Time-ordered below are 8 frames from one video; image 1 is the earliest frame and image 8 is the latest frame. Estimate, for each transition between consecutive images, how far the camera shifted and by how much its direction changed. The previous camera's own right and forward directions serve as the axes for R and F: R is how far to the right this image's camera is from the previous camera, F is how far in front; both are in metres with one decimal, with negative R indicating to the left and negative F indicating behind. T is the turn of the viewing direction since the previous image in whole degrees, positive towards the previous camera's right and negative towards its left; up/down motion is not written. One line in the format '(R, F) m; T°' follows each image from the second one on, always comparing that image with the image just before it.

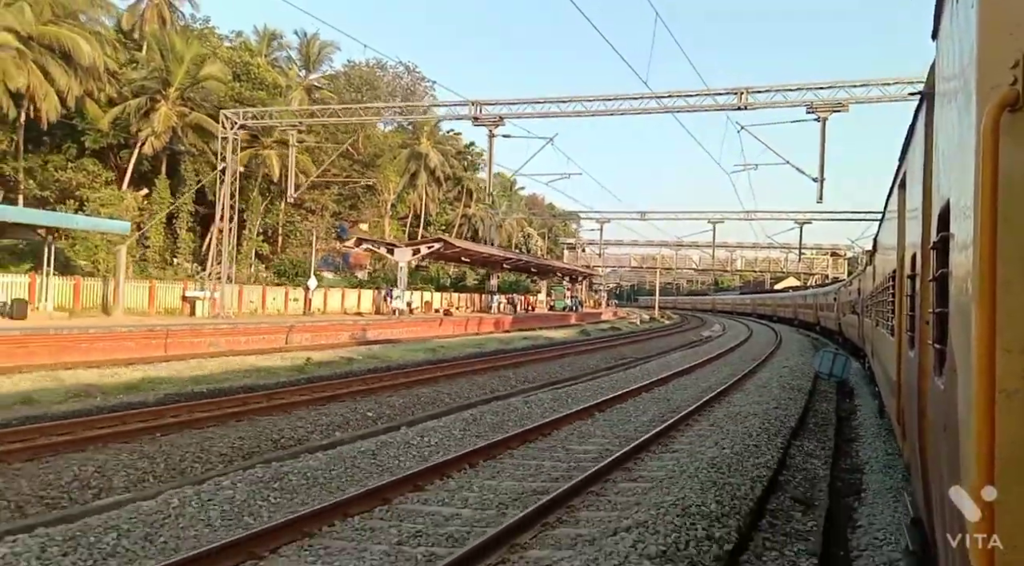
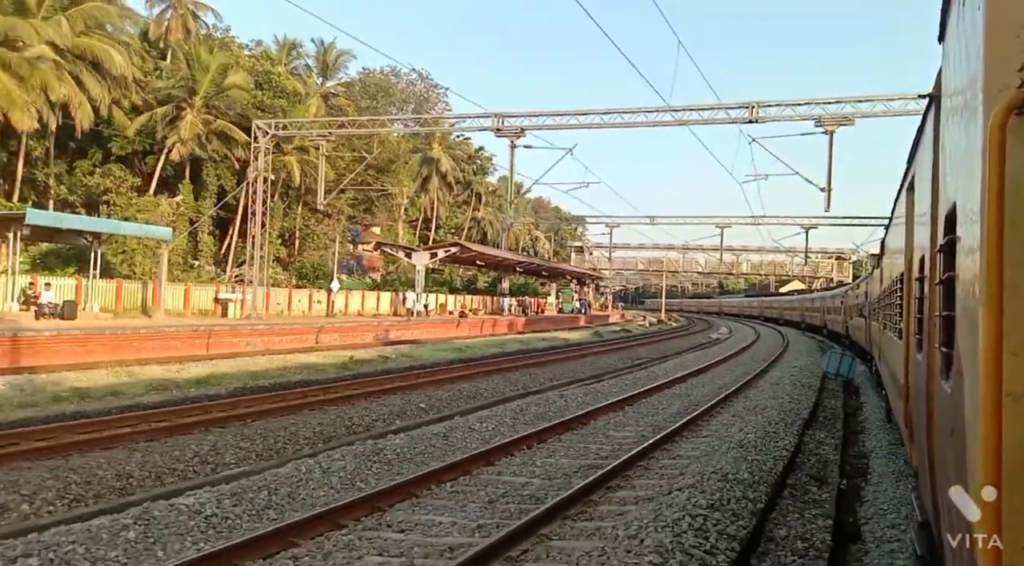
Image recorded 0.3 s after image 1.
(-0.5, -1.3) m; 0°
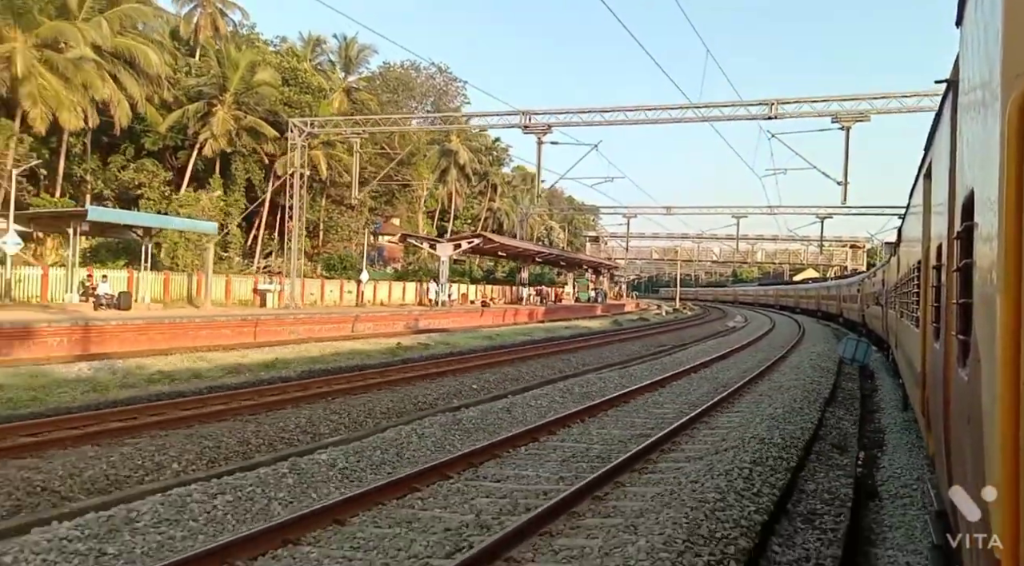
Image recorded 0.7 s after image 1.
(-0.5, -1.3) m; -1°
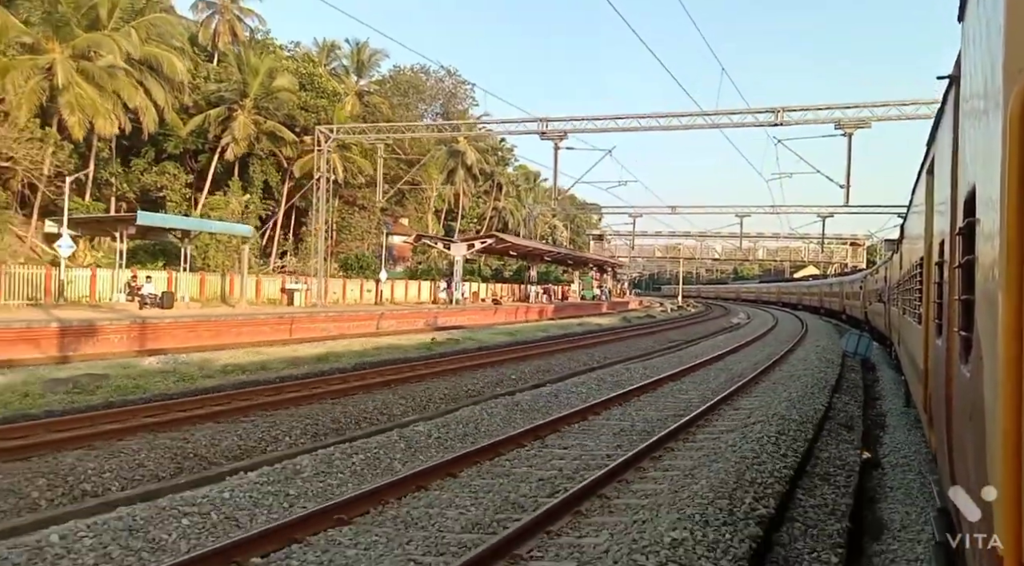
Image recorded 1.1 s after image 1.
(-0.6, -1.6) m; 0°
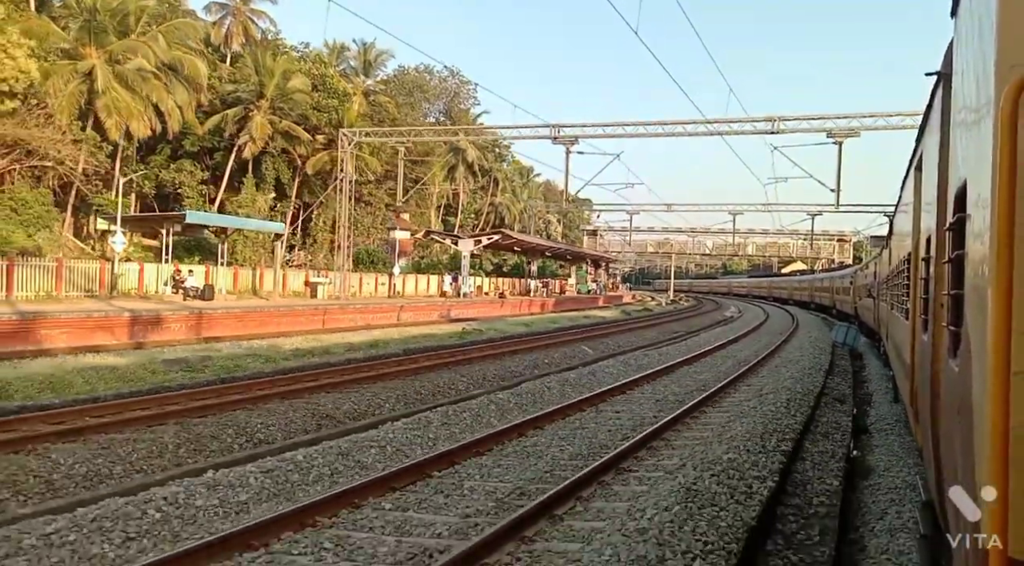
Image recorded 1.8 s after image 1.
(-0.9, -2.3) m; +1°
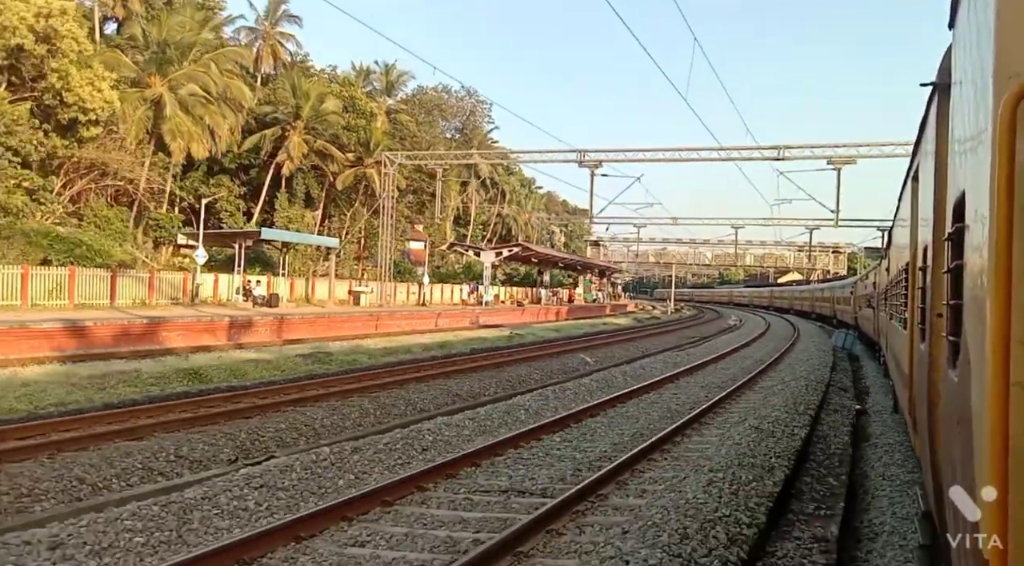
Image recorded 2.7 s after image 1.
(-1.4, -3.5) m; 0°
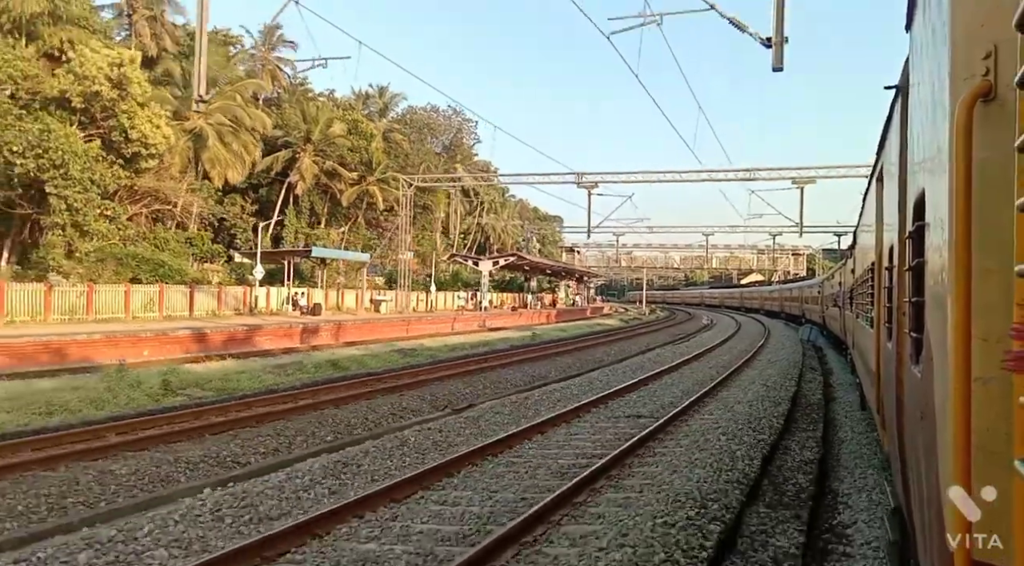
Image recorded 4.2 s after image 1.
(-2.0, -5.2) m; +2°
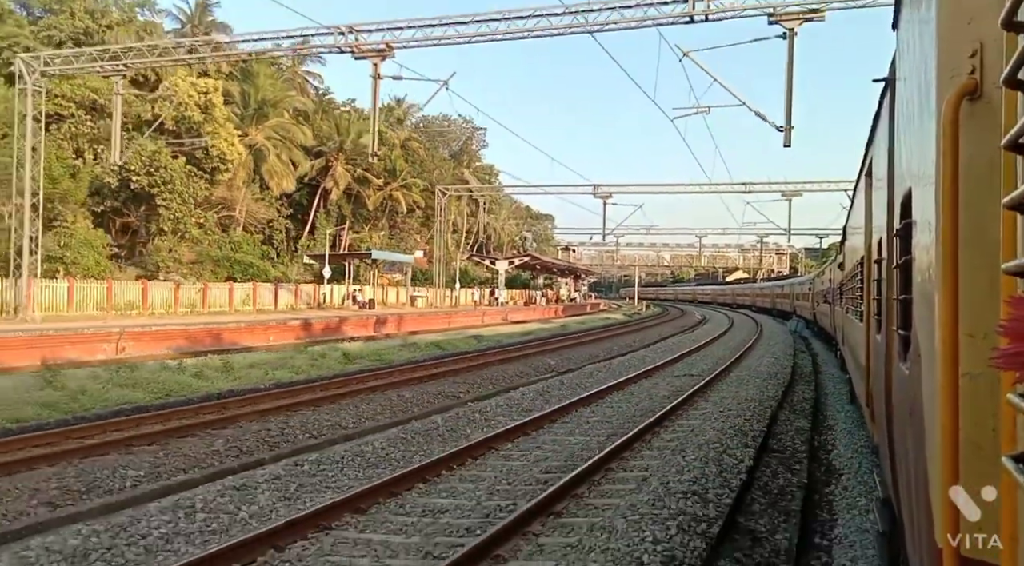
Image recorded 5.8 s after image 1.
(-2.1, -6.0) m; +1°
